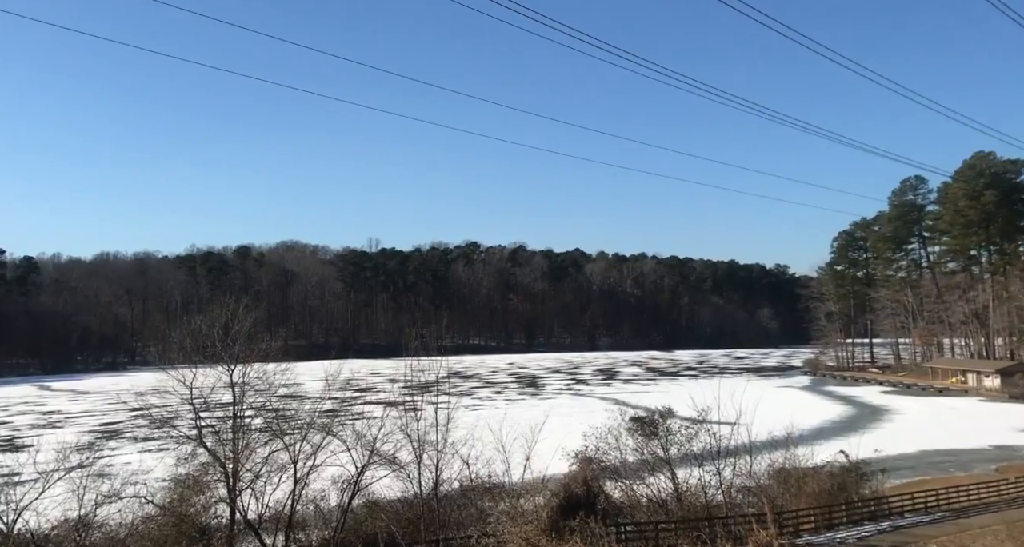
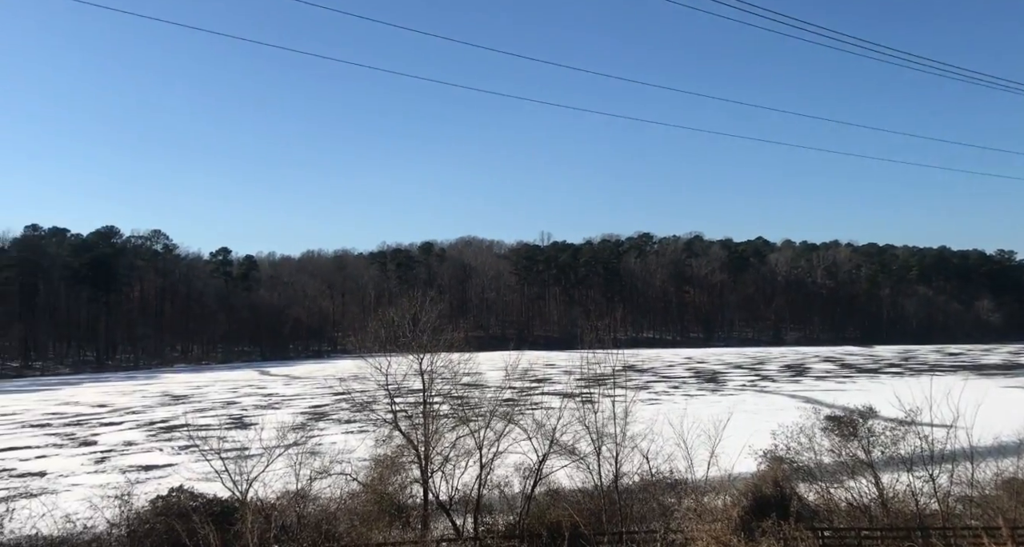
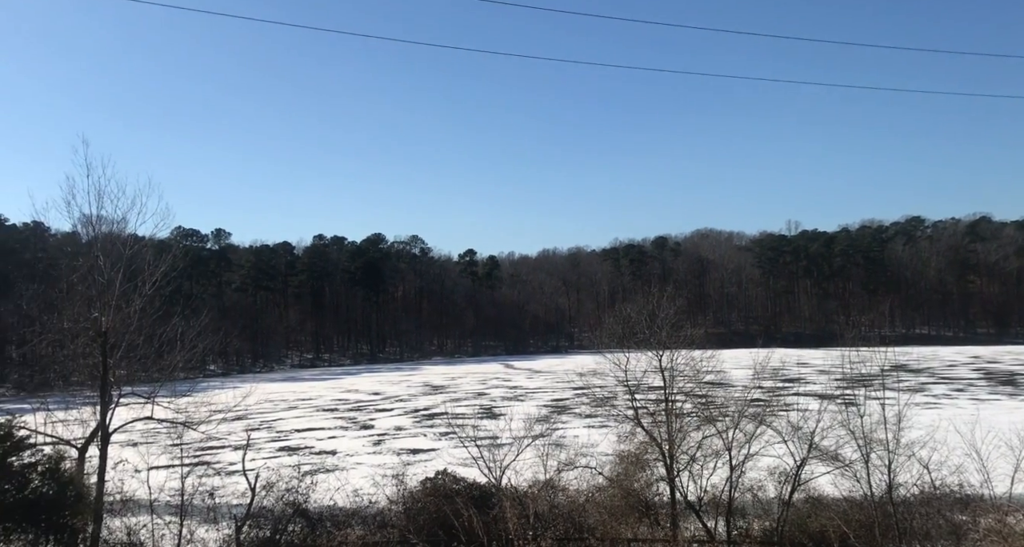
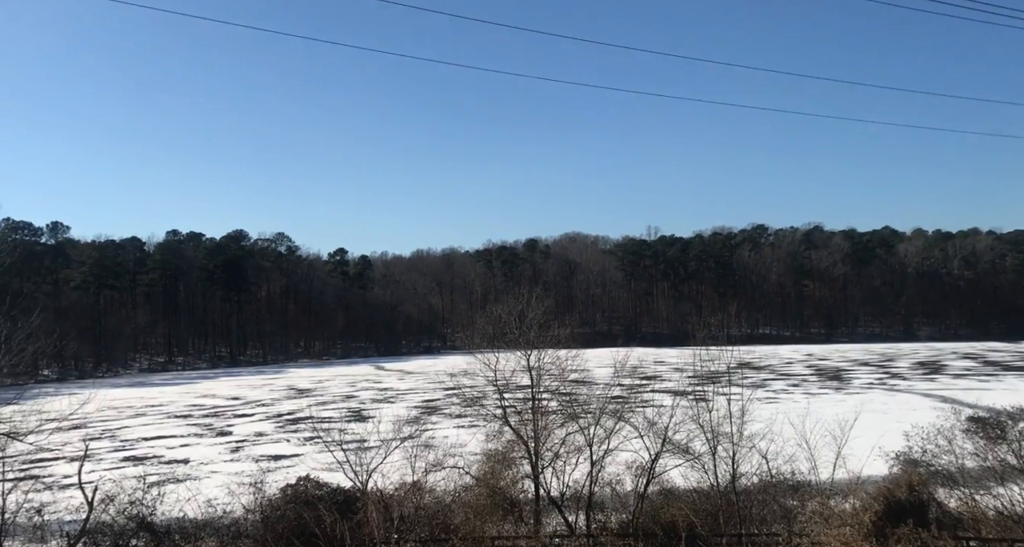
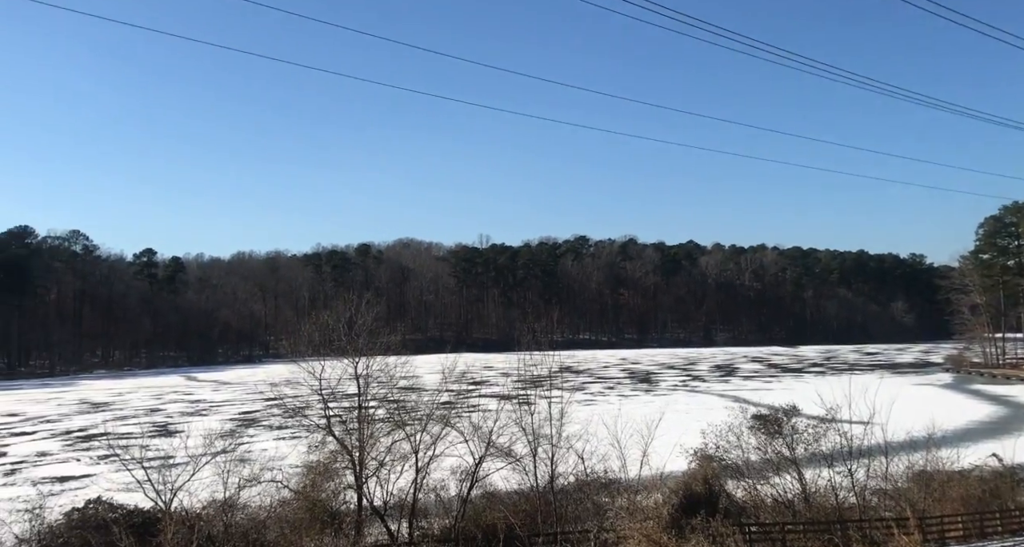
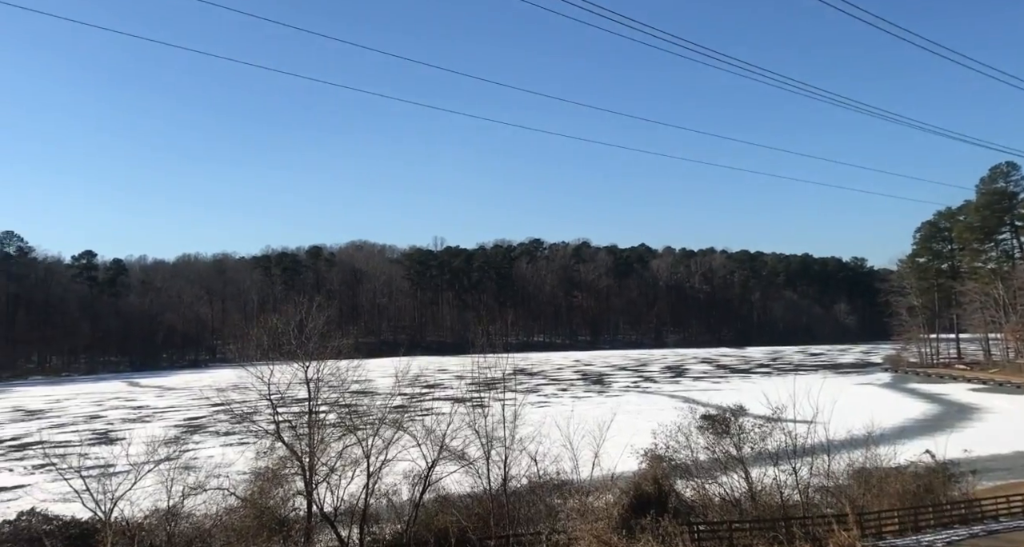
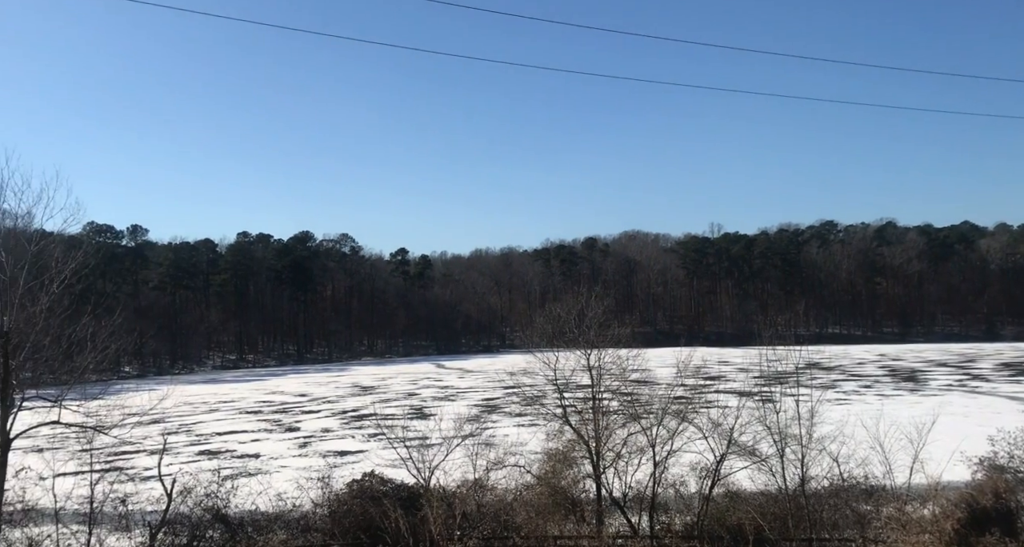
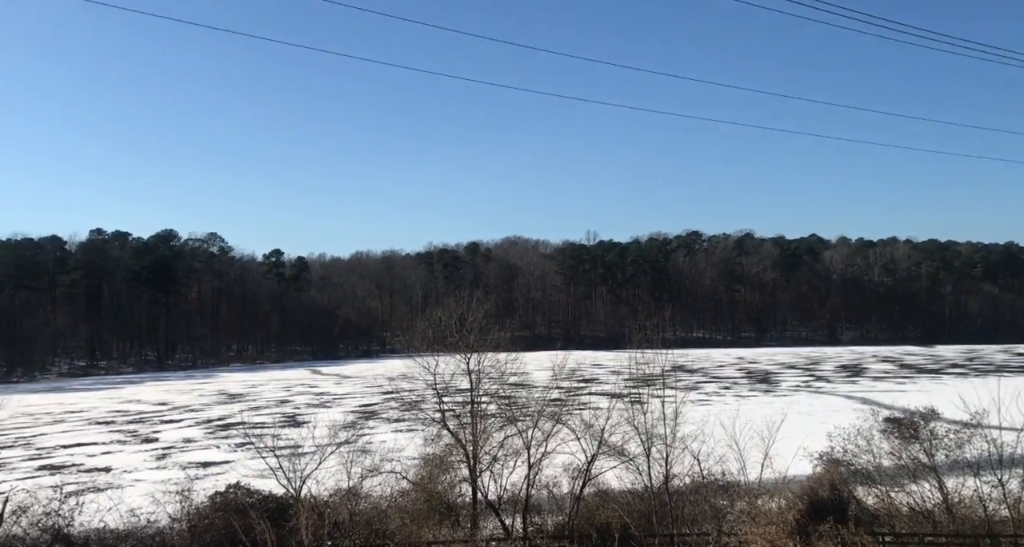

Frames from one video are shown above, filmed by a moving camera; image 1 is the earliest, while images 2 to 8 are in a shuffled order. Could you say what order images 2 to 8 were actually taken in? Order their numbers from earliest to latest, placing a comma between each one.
6, 5, 2, 8, 4, 7, 3
